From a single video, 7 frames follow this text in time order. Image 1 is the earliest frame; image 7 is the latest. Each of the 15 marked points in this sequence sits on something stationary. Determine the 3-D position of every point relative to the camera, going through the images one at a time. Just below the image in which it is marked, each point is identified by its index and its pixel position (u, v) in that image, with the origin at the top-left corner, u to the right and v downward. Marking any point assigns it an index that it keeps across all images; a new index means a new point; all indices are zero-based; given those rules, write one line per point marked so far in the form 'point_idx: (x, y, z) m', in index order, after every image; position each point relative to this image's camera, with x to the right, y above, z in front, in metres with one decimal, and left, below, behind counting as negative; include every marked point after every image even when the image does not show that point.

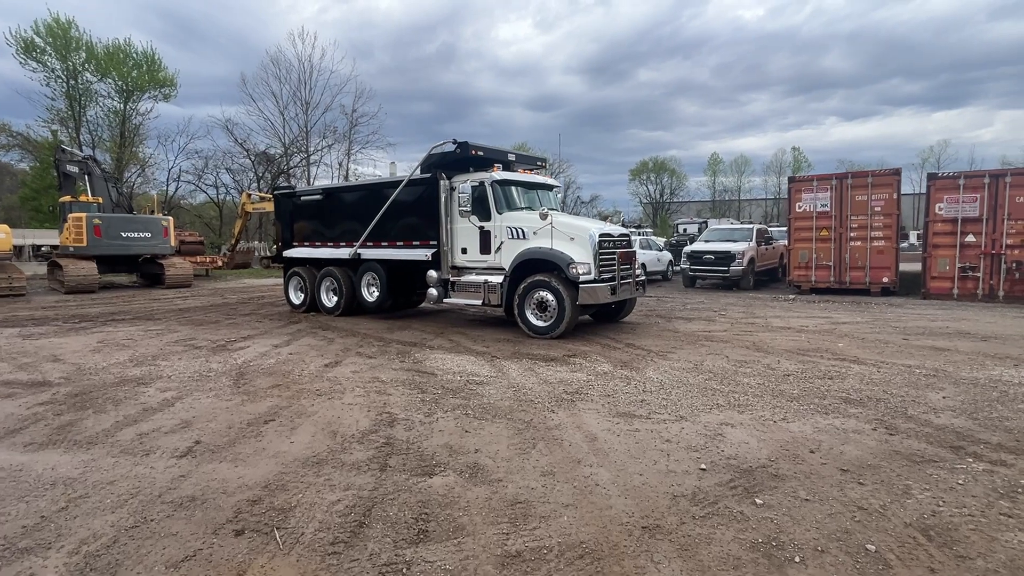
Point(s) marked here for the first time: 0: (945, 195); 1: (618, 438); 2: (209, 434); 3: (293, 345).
0: (+11.9, +2.6, +15.3) m
1: (+1.0, -1.5, +5.4) m
2: (-3.1, -1.5, +5.7) m
3: (-4.1, -1.1, +10.4) m
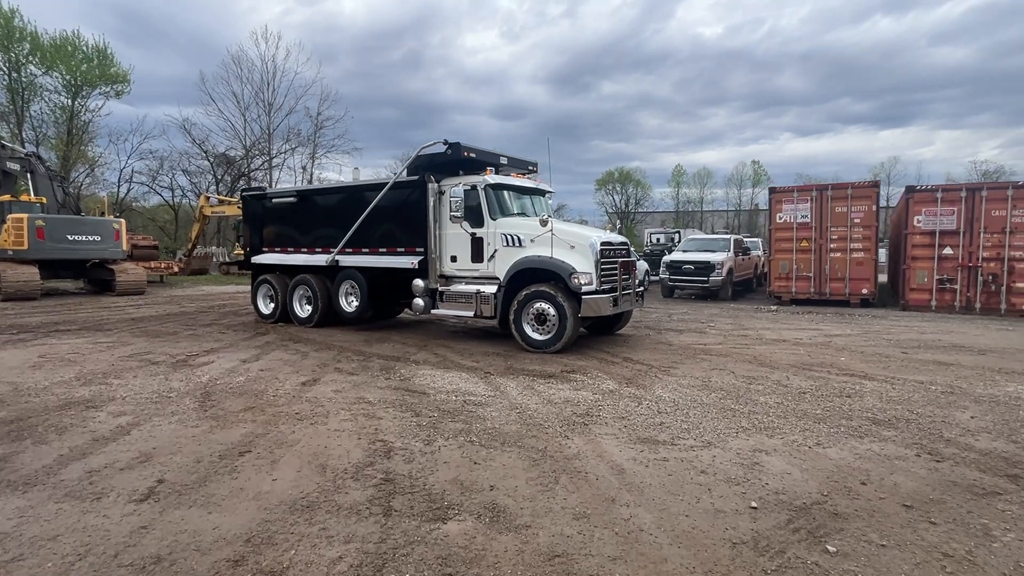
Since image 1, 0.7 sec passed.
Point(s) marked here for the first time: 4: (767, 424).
0: (+11.4, +2.2, +15.5) m
1: (+1.2, -1.6, +4.9) m
2: (-3.0, -1.6, +4.9) m
3: (-4.2, -1.2, +9.5) m
4: (+2.8, -1.5, +6.1) m
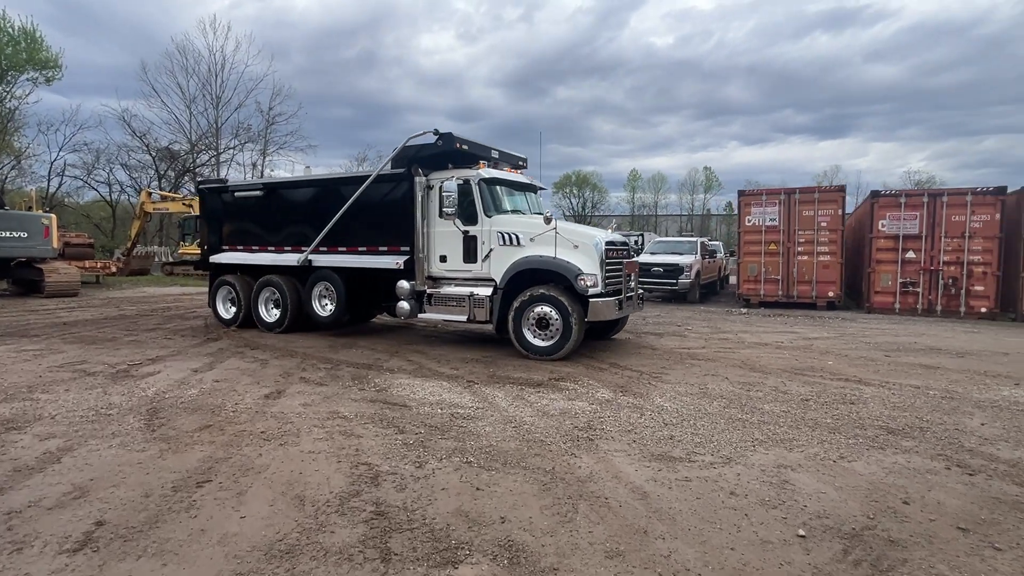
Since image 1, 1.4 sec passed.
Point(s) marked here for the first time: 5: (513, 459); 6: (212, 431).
0: (+10.6, +2.1, +15.8) m
1: (+1.3, -1.6, +4.4) m
2: (-2.9, -1.6, +4.1) m
3: (-4.5, -1.3, +8.6) m
4: (+2.8, -1.5, +5.7) m
5: (0.0, -1.5, +5.0) m
6: (-3.1, -1.5, +5.7) m
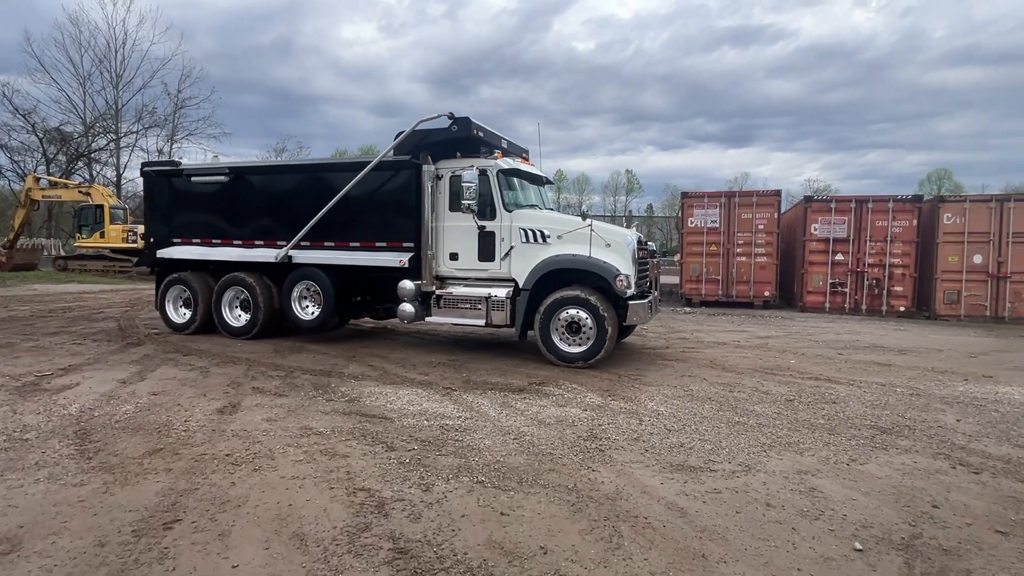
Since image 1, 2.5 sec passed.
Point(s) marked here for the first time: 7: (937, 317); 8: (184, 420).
0: (+9.2, +2.1, +16.7) m
1: (+1.5, -1.6, +4.1) m
2: (-2.6, -1.6, +3.2) m
3: (-4.8, -1.2, +7.5) m
4: (+2.8, -1.5, +5.6) m
5: (+0.1, -1.6, +4.6) m
6: (-3.0, -1.5, +4.9) m
7: (+12.1, -0.8, +15.8) m
8: (-3.4, -1.4, +5.9) m
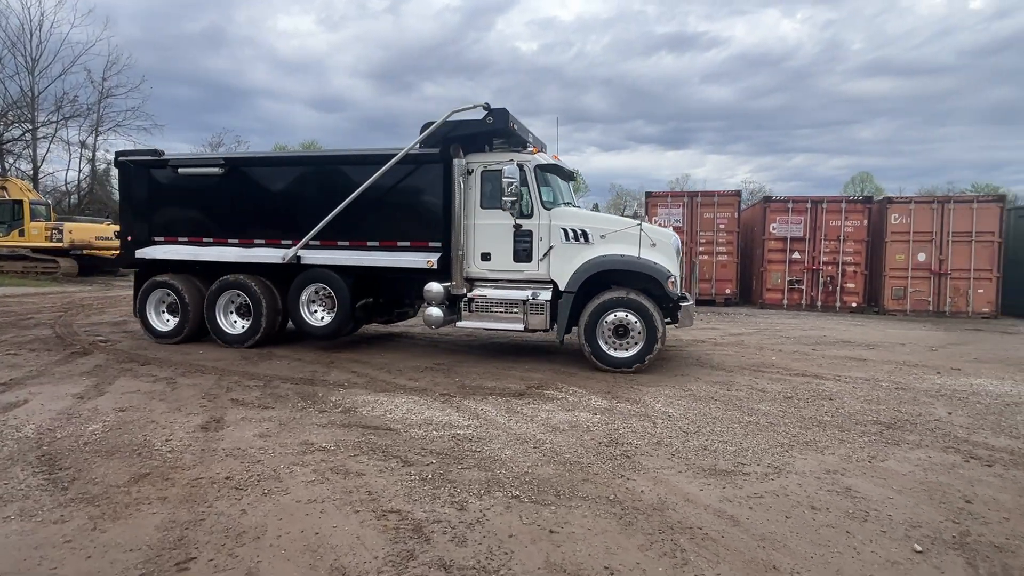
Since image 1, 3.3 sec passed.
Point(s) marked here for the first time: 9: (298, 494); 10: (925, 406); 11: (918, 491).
0: (+8.2, +2.2, +17.2) m
1: (+1.8, -1.6, +4.0) m
2: (-2.2, -1.6, +2.7) m
3: (-4.8, -1.3, +6.8) m
4: (+2.9, -1.5, +5.7) m
5: (+0.4, -1.6, +4.4) m
6: (-2.8, -1.5, +4.3) m
7: (+11.2, -0.7, +16.7) m
8: (-3.3, -1.4, +5.3) m
9: (-1.6, -1.5, +4.2) m
10: (+5.0, -1.4, +6.8) m
11: (+3.2, -1.6, +4.4) m
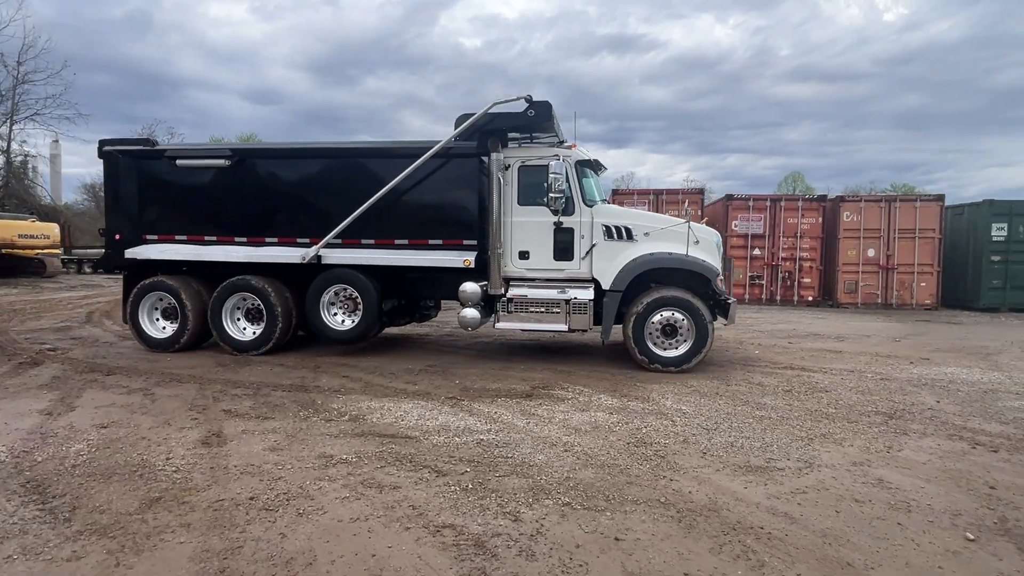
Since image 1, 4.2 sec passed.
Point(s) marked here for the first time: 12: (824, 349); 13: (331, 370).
0: (+7.2, +2.4, +17.8) m
1: (+2.1, -1.6, +4.0) m
2: (-1.7, -1.7, +2.4) m
3: (-4.7, -1.3, +6.1) m
4: (+3.1, -1.5, +5.8) m
5: (+0.8, -1.6, +4.3) m
6: (-2.4, -1.5, +3.9) m
7: (+10.3, -0.5, +17.6) m
8: (-3.0, -1.5, +4.8) m
9: (-1.2, -1.6, +3.9) m
10: (+5.1, -1.4, +7.1) m
11: (+3.6, -1.6, +4.6) m
12: (+5.7, -1.1, +10.3) m
13: (-2.6, -1.2, +8.1) m
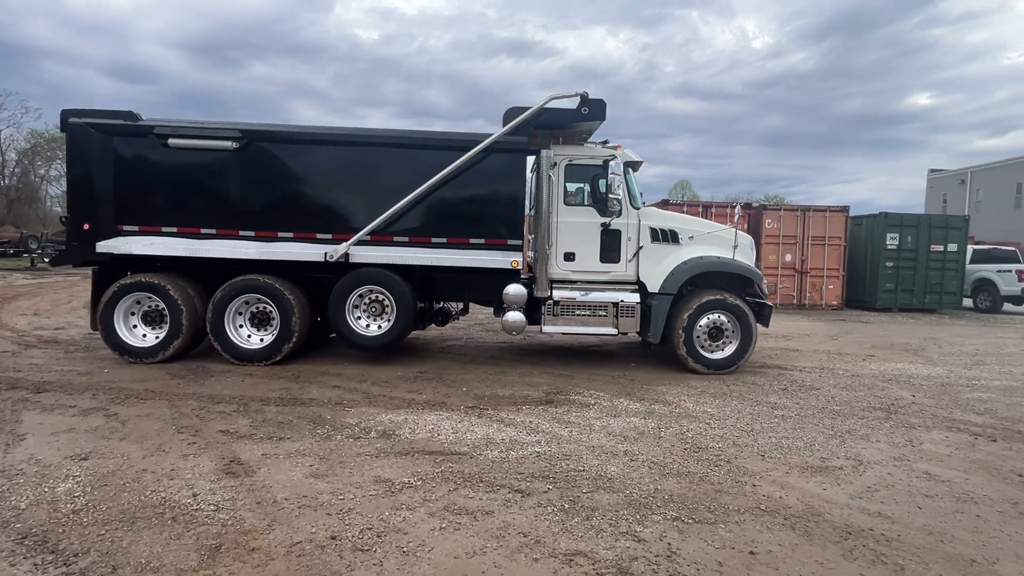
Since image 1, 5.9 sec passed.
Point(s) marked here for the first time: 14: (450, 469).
0: (+5.4, +2.3, +18.6) m
1: (+2.9, -1.6, +4.2) m
2: (-0.6, -1.7, +1.9) m
3: (-4.2, -1.3, +5.0) m
4: (+3.5, -1.5, +6.1) m
5: (+1.5, -1.6, +4.1) m
6: (-1.6, -1.6, +3.2) m
7: (+8.4, -0.6, +18.9) m
8: (-2.3, -1.5, +4.0) m
9: (-0.4, -1.6, +3.4) m
10: (+5.2, -1.4, +7.8) m
11: (+4.1, -1.6, +5.0) m
12: (+5.2, -1.2, +10.9) m
13: (-2.6, -1.2, +7.3) m
14: (-0.5, -1.5, +4.6) m
